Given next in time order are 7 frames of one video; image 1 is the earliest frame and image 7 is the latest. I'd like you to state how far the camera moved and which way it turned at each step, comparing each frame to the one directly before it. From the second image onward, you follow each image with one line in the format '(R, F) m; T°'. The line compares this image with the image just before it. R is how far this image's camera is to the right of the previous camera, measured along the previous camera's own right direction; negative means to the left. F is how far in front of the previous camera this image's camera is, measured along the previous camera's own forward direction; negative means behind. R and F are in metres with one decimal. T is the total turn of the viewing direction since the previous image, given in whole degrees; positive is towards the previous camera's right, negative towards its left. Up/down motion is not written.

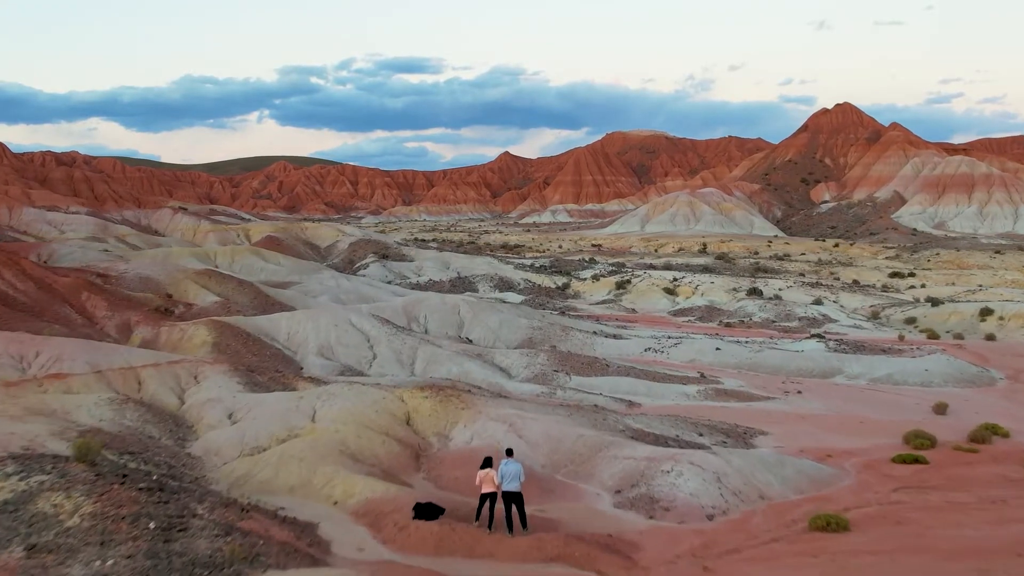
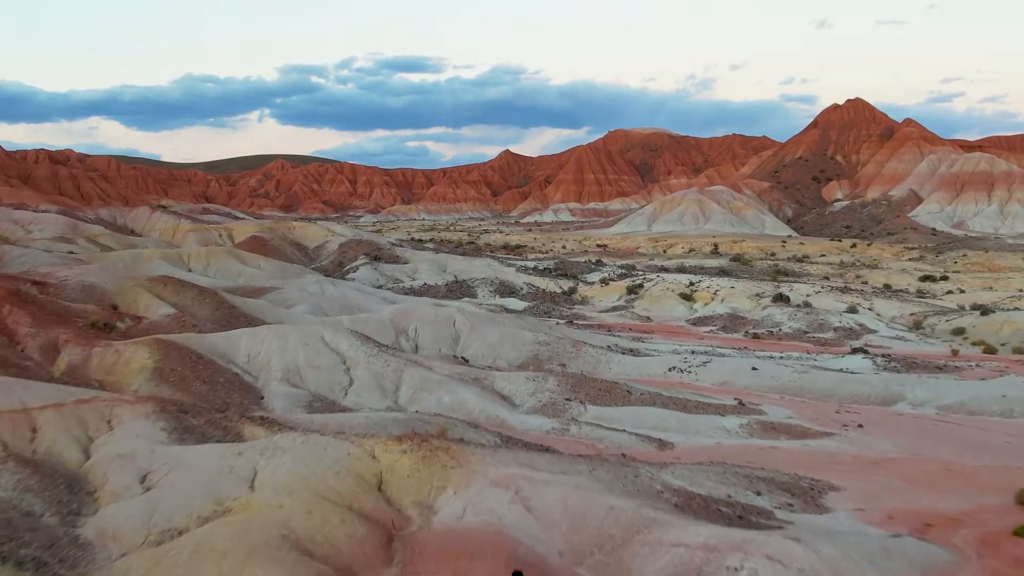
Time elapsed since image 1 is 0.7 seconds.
(0.0, +3.1) m; 0°
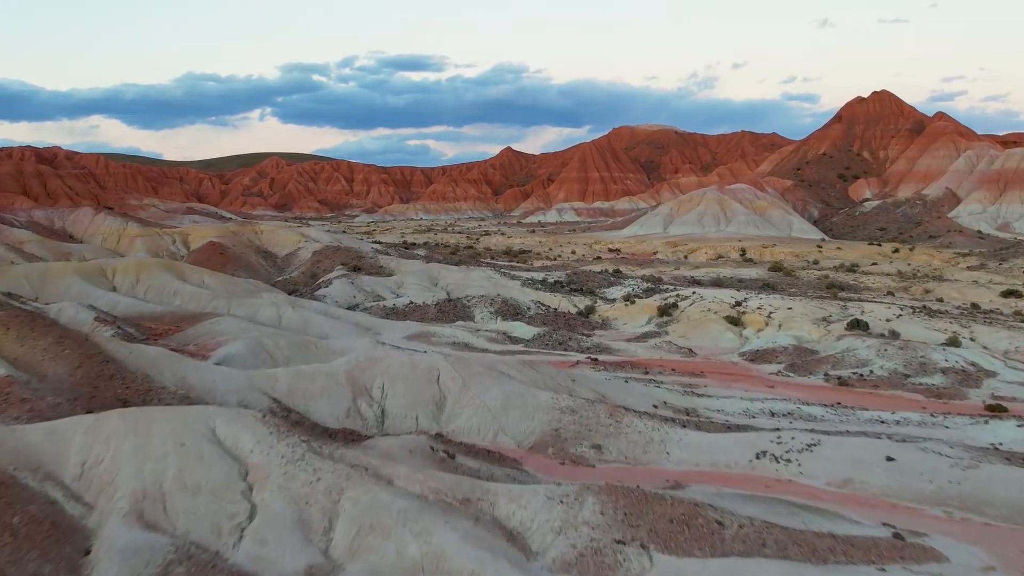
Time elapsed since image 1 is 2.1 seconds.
(-0.1, +6.4) m; 0°
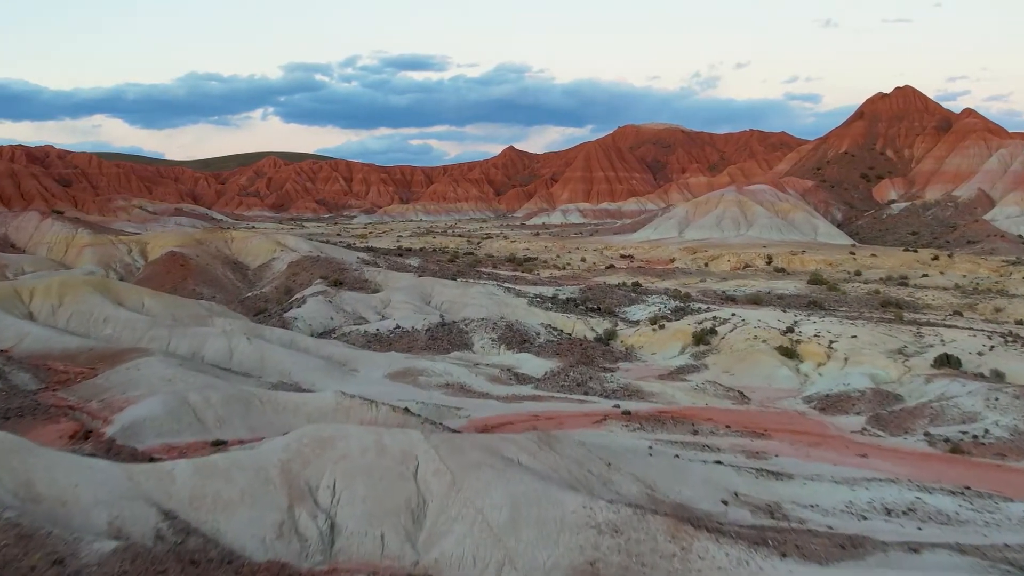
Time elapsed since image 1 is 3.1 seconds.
(-0.1, +4.7) m; 0°
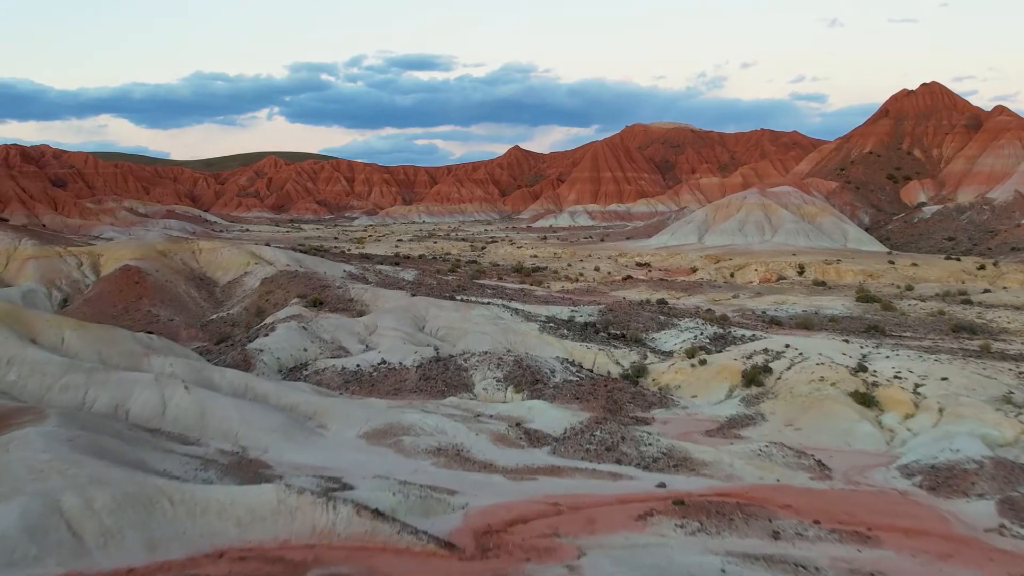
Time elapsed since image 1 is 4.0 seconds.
(-0.1, +4.3) m; 0°
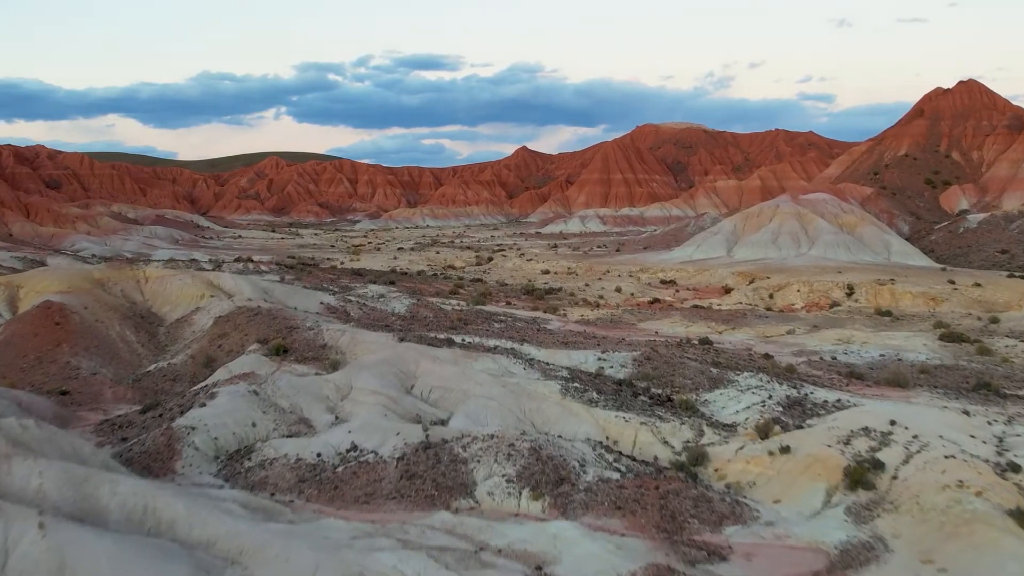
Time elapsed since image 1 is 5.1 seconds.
(-0.1, +5.2) m; 0°
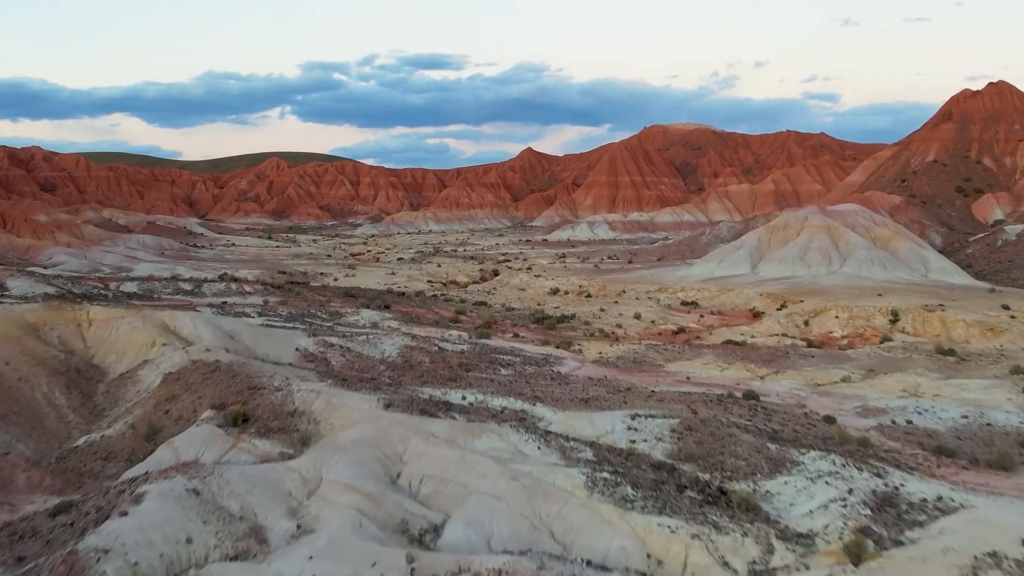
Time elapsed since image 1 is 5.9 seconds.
(-0.1, +3.8) m; 0°
